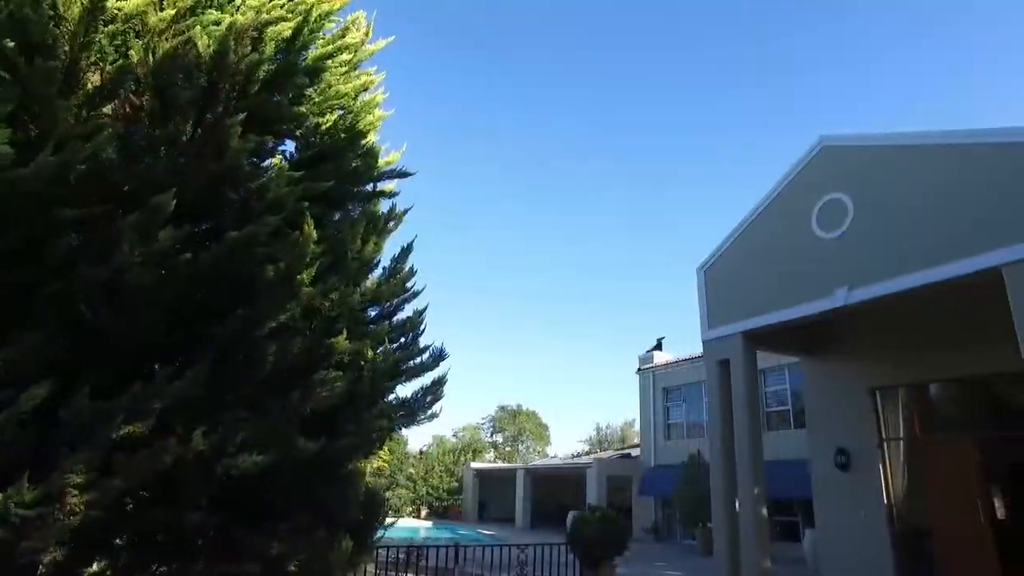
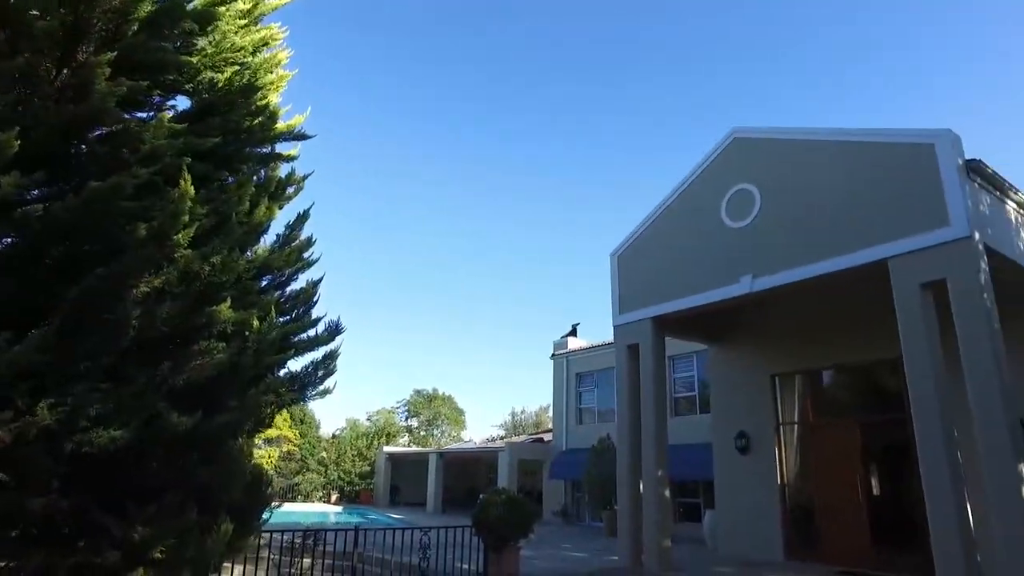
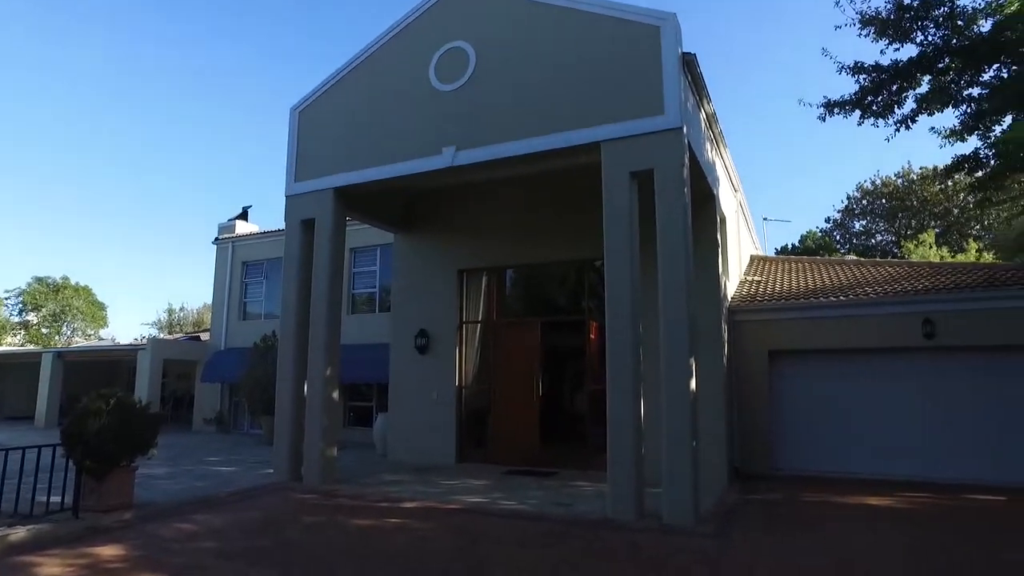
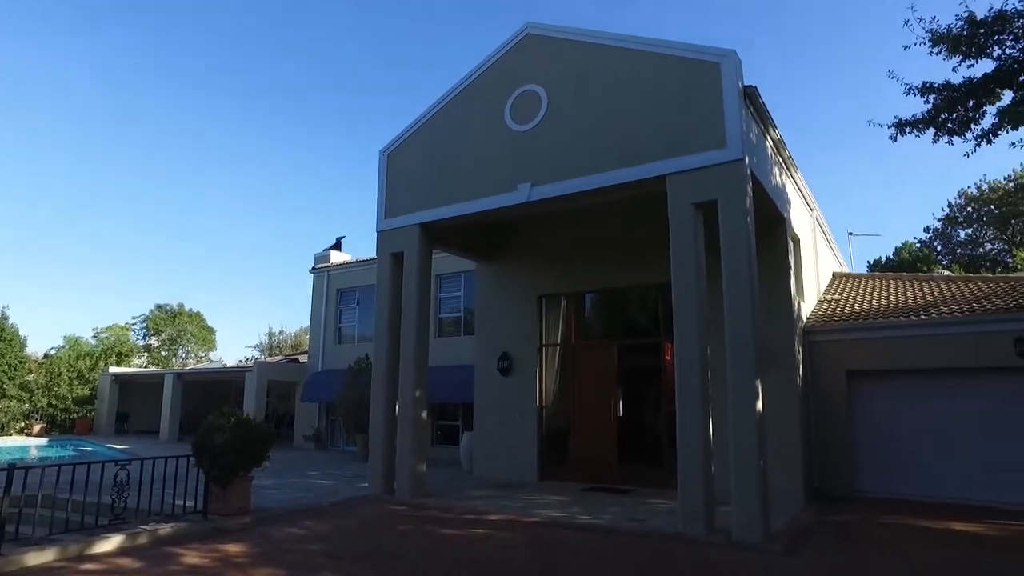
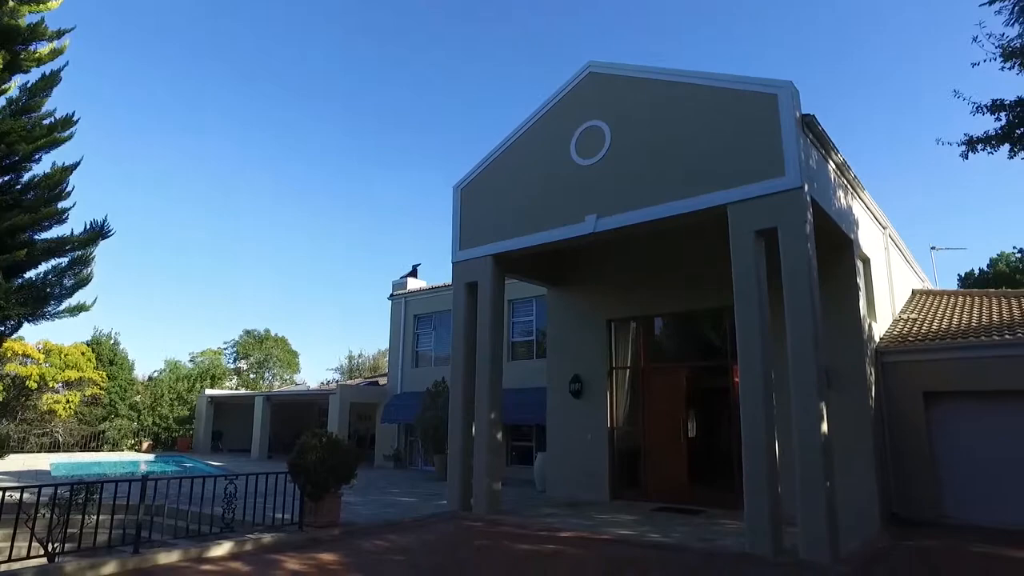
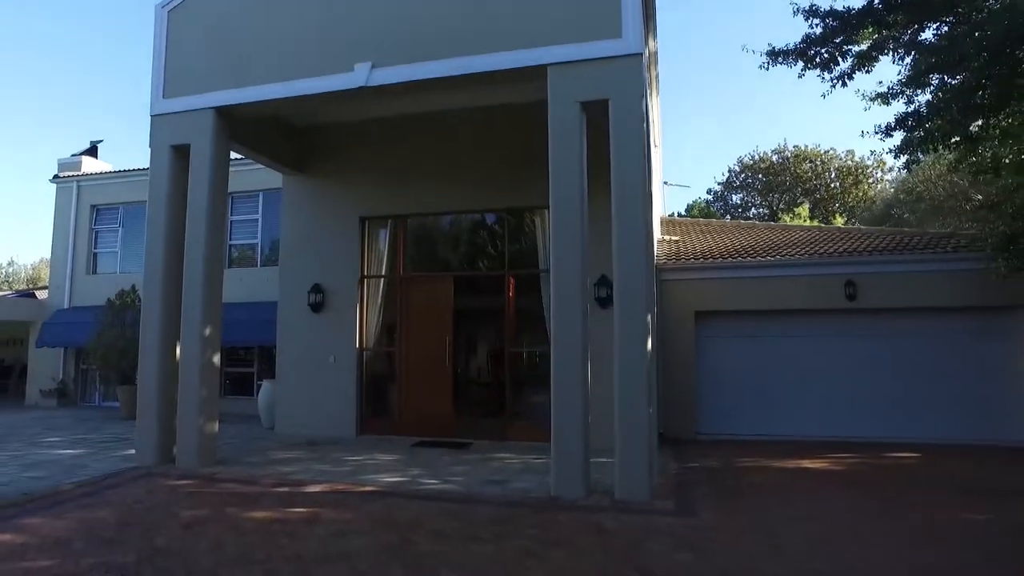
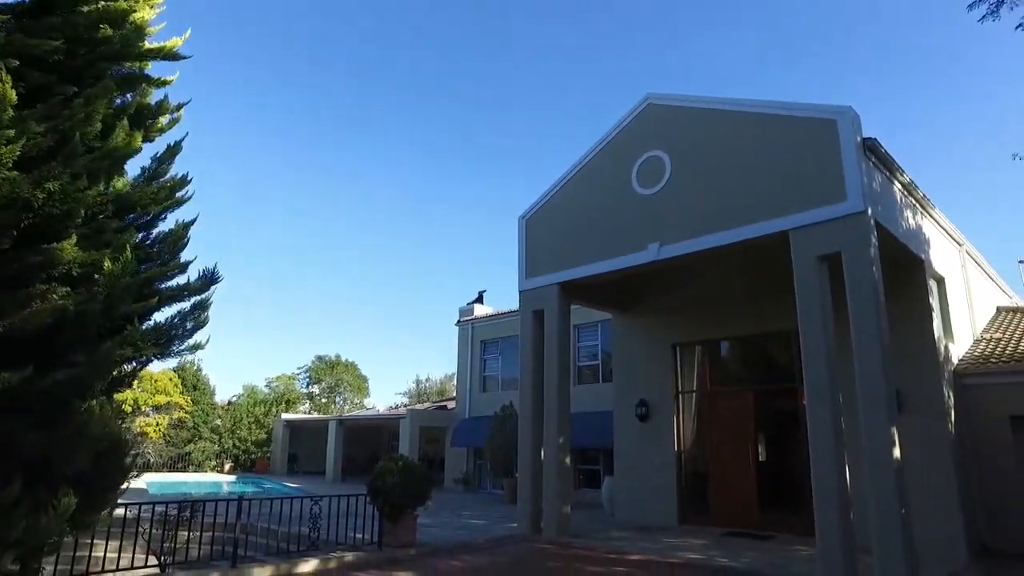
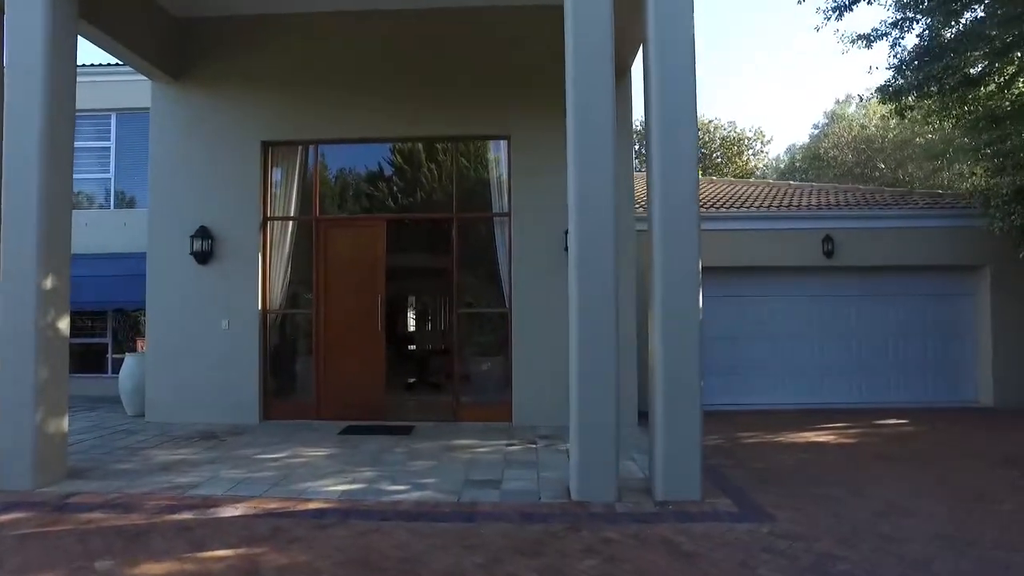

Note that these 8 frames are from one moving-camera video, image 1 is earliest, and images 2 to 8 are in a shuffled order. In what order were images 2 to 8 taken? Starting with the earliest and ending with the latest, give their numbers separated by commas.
2, 7, 5, 4, 3, 6, 8
